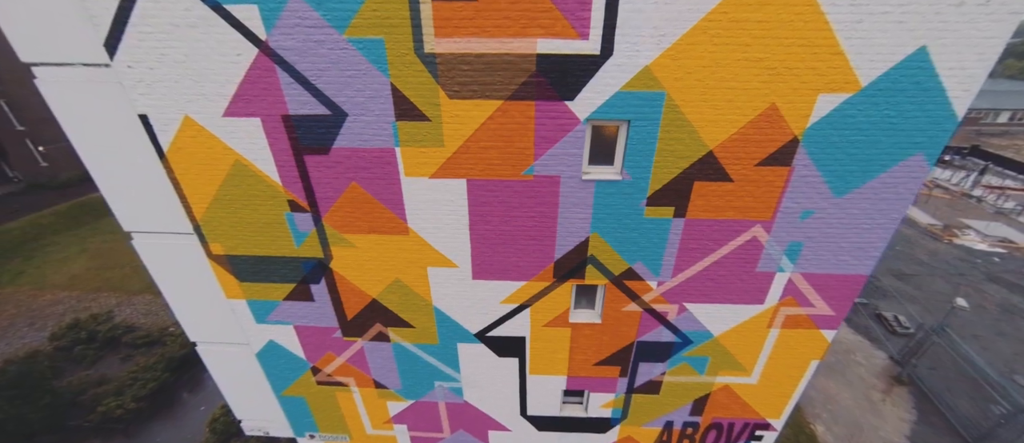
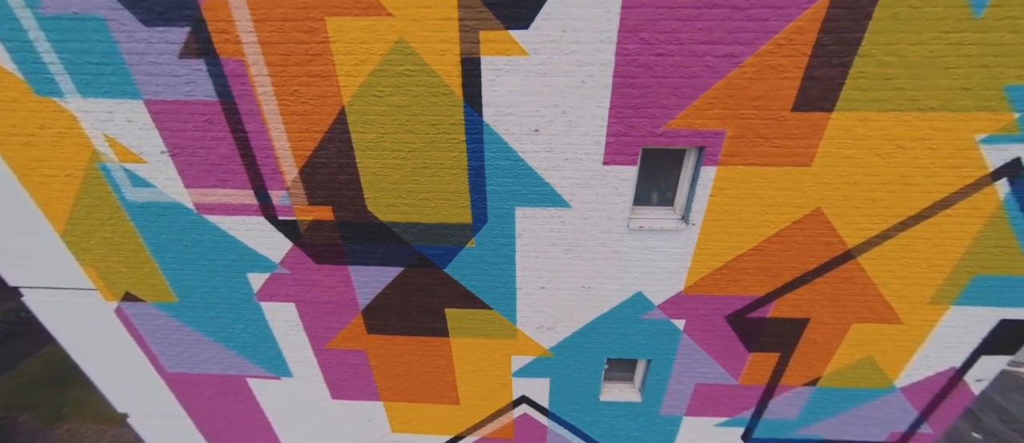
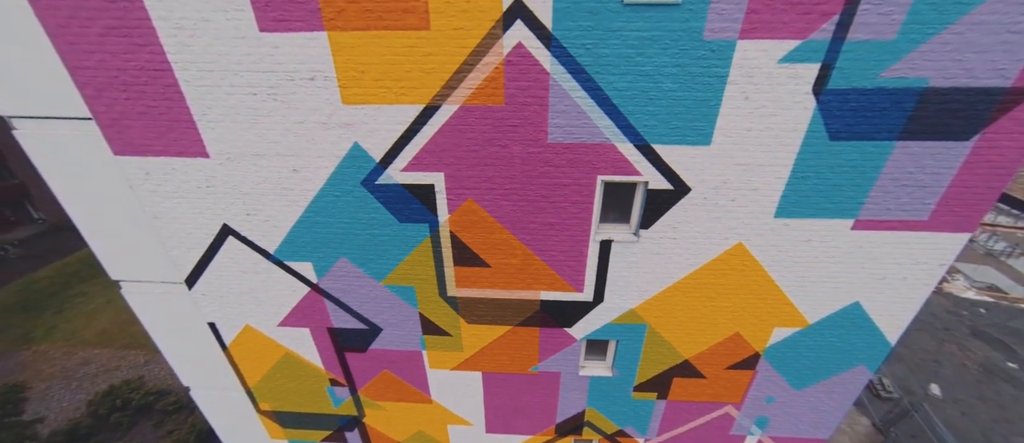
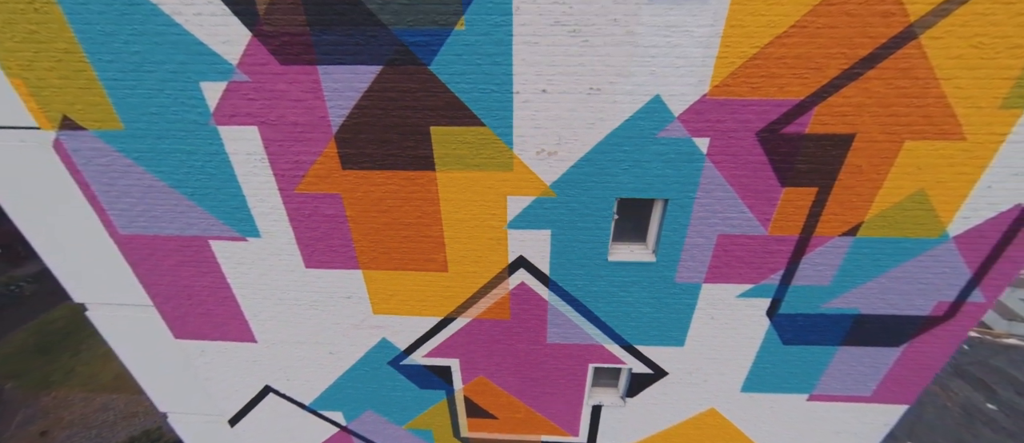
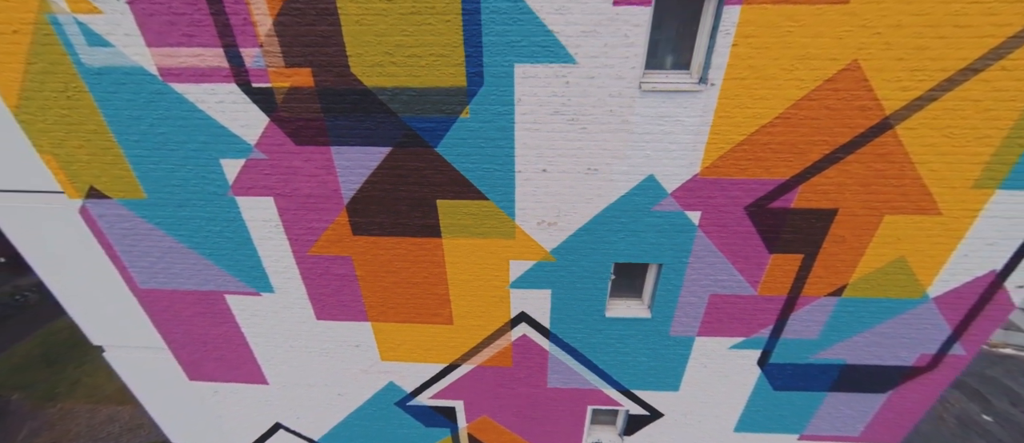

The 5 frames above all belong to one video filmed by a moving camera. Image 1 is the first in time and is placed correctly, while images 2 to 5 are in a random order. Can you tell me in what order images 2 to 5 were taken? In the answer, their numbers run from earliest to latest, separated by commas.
3, 4, 5, 2
